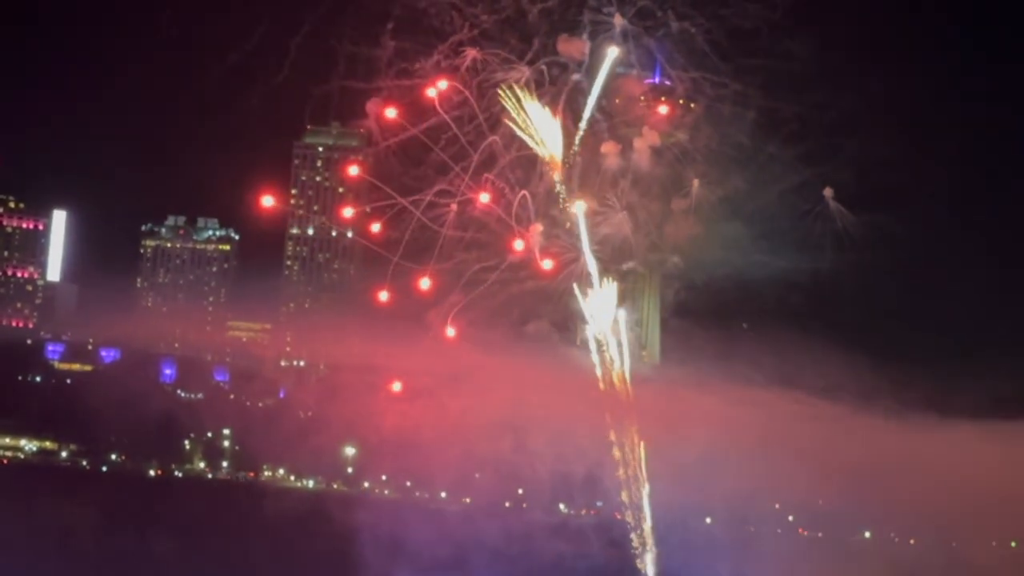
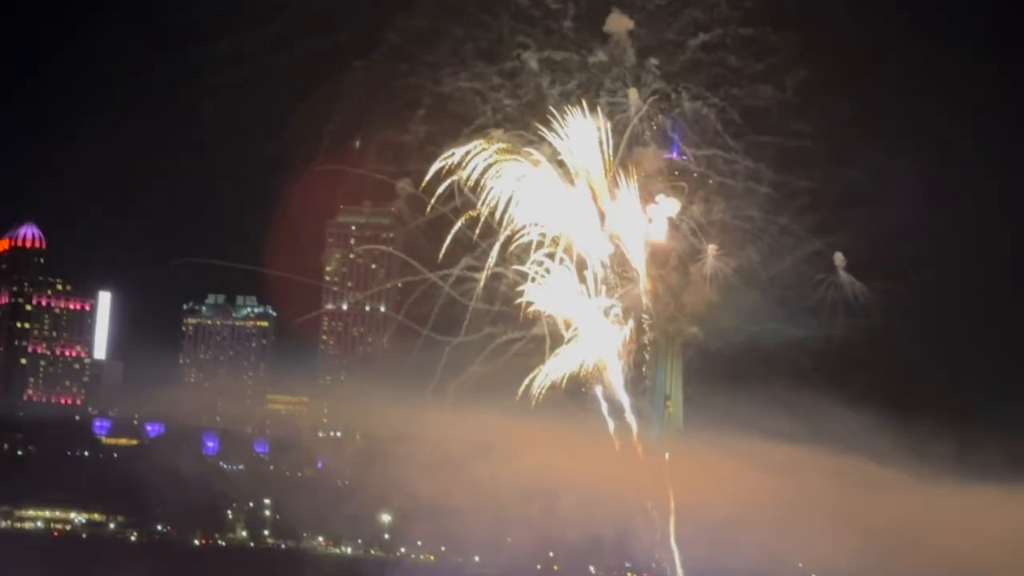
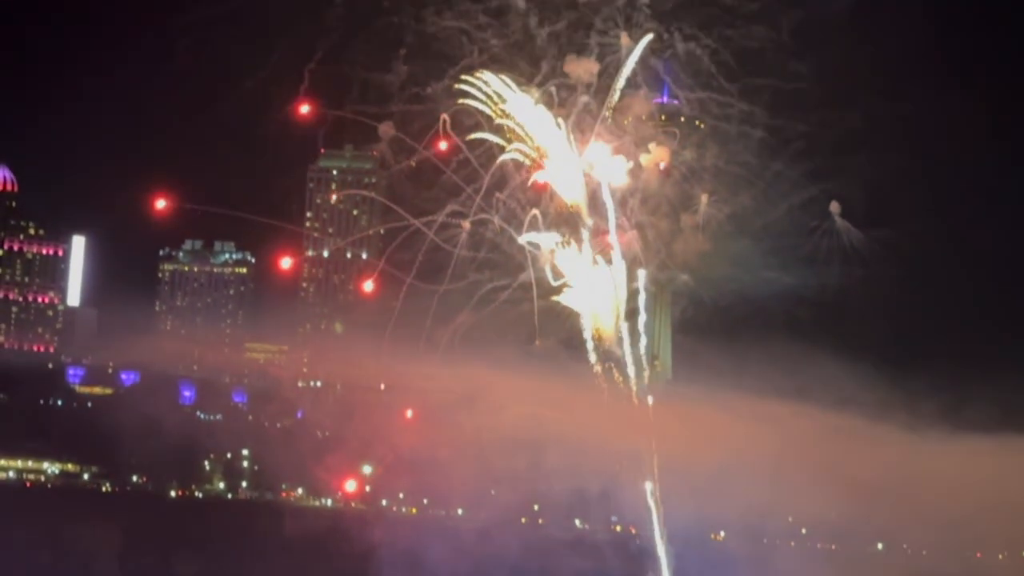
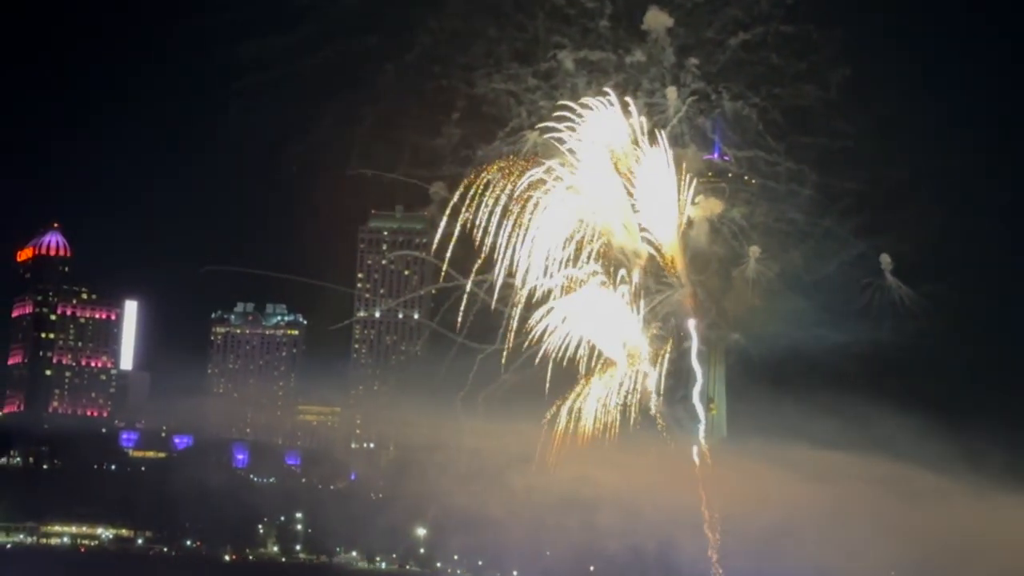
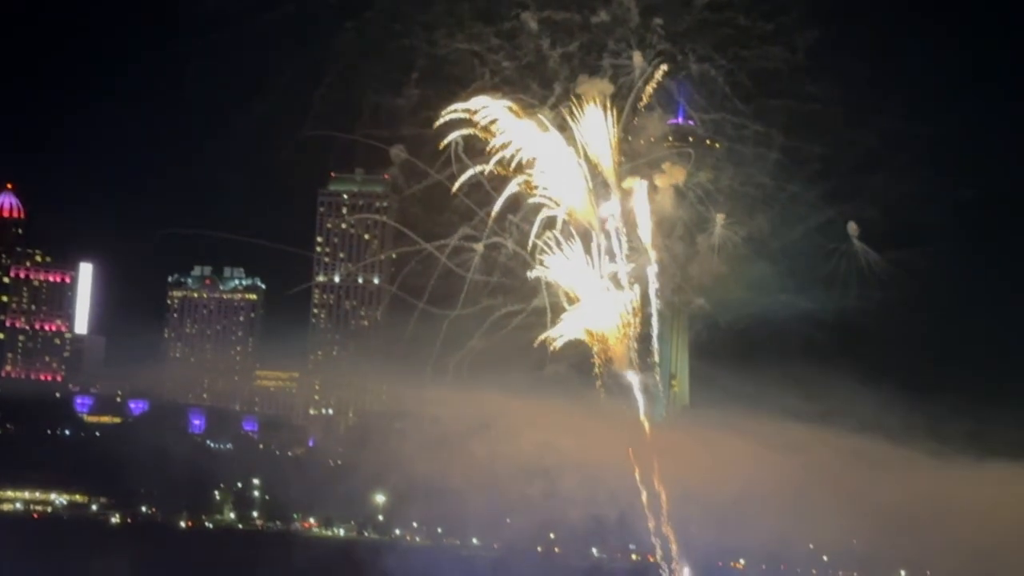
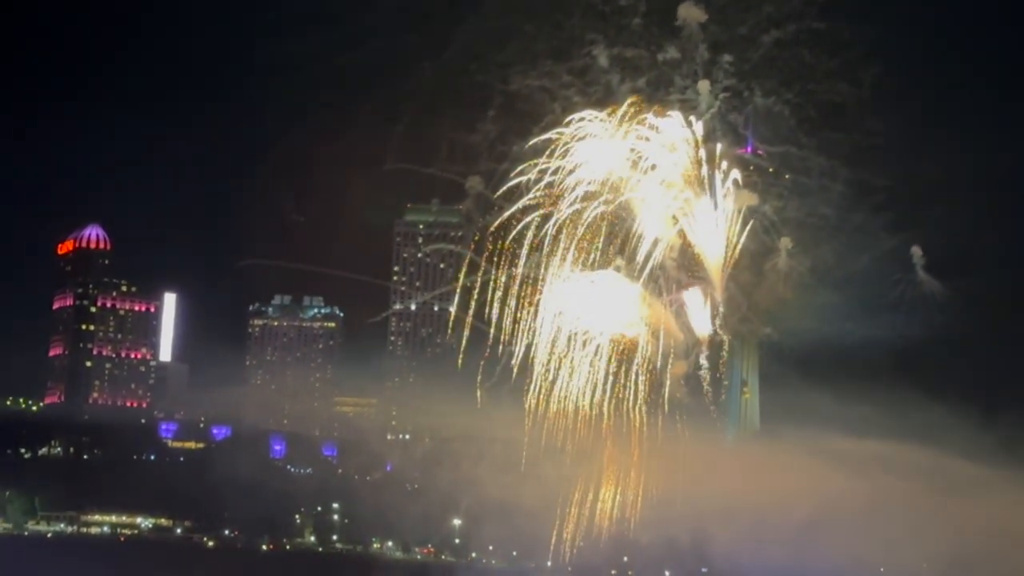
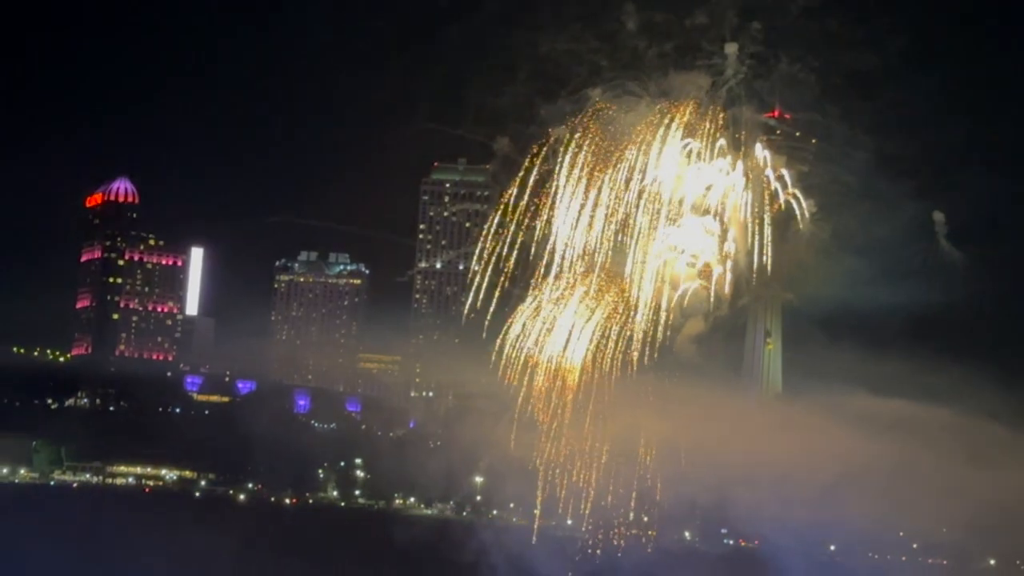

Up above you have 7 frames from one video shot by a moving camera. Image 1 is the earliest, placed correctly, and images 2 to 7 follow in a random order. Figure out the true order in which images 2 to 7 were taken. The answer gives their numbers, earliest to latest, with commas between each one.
3, 5, 2, 4, 6, 7
